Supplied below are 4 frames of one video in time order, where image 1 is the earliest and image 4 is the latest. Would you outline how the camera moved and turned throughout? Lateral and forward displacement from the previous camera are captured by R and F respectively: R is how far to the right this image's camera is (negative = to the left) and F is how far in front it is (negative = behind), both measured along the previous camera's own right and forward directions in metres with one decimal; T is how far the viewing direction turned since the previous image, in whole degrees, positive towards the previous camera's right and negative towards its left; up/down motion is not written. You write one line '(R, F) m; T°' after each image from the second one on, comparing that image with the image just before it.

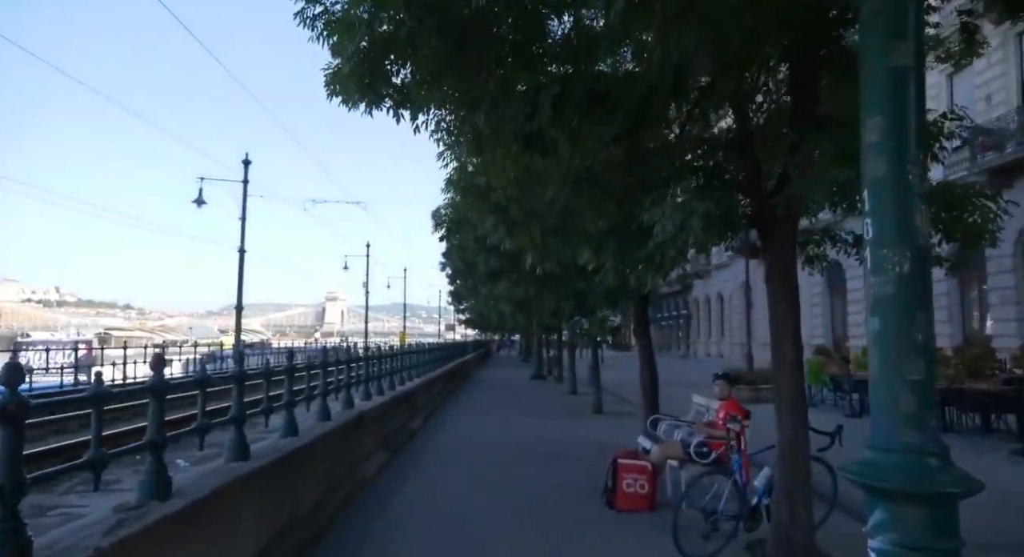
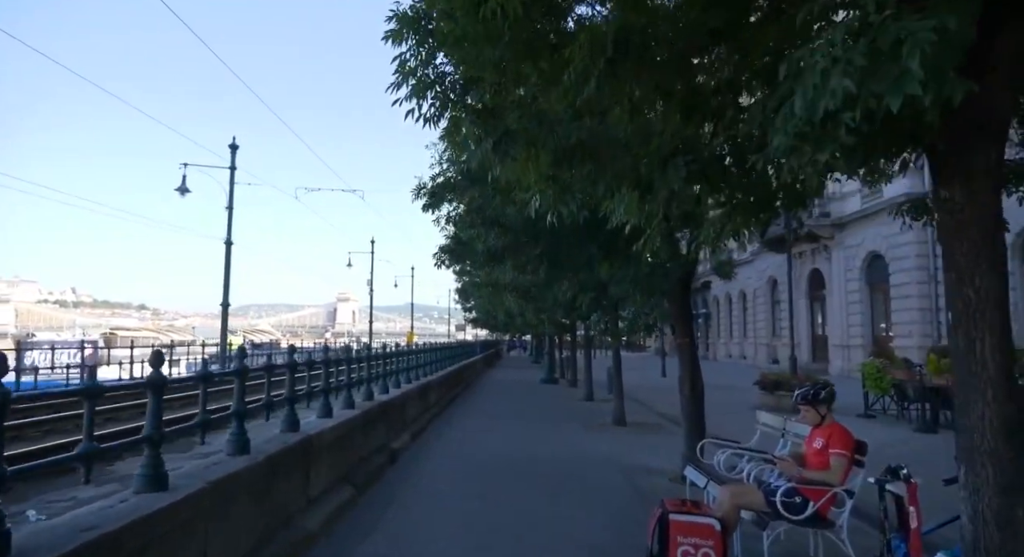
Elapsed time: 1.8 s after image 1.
(+0.1, +2.5) m; -1°
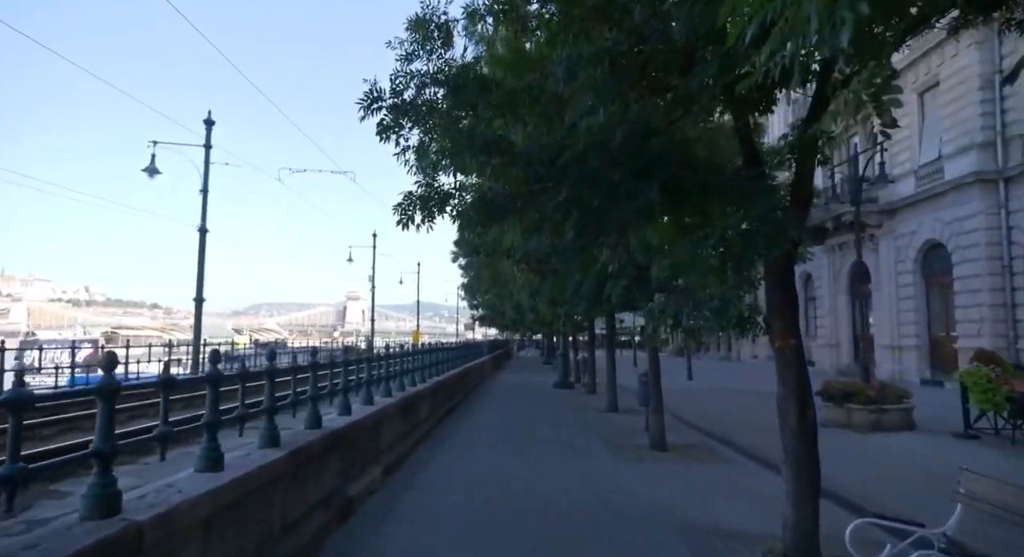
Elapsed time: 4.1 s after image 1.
(0.0, +3.2) m; -1°
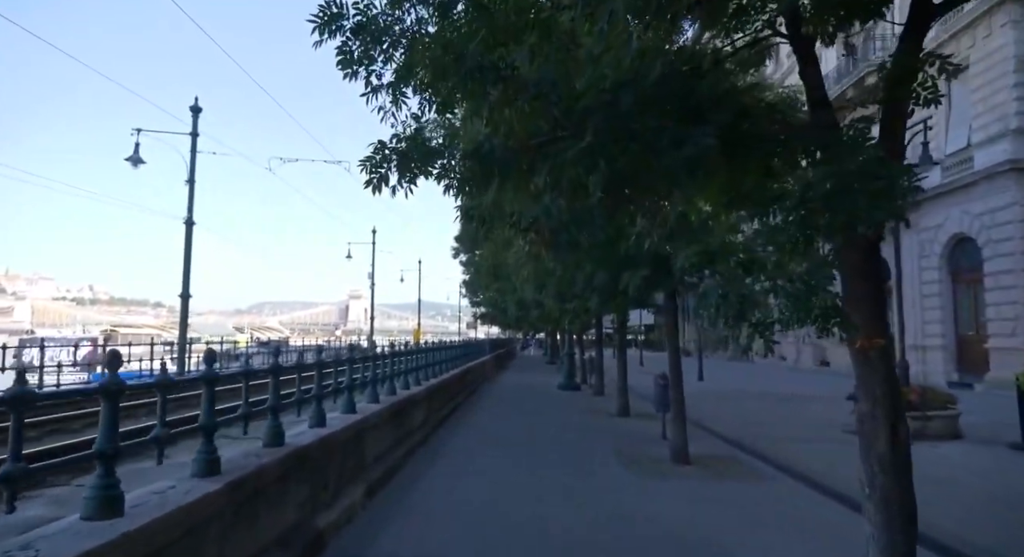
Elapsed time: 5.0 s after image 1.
(0.0, +1.3) m; 0°
